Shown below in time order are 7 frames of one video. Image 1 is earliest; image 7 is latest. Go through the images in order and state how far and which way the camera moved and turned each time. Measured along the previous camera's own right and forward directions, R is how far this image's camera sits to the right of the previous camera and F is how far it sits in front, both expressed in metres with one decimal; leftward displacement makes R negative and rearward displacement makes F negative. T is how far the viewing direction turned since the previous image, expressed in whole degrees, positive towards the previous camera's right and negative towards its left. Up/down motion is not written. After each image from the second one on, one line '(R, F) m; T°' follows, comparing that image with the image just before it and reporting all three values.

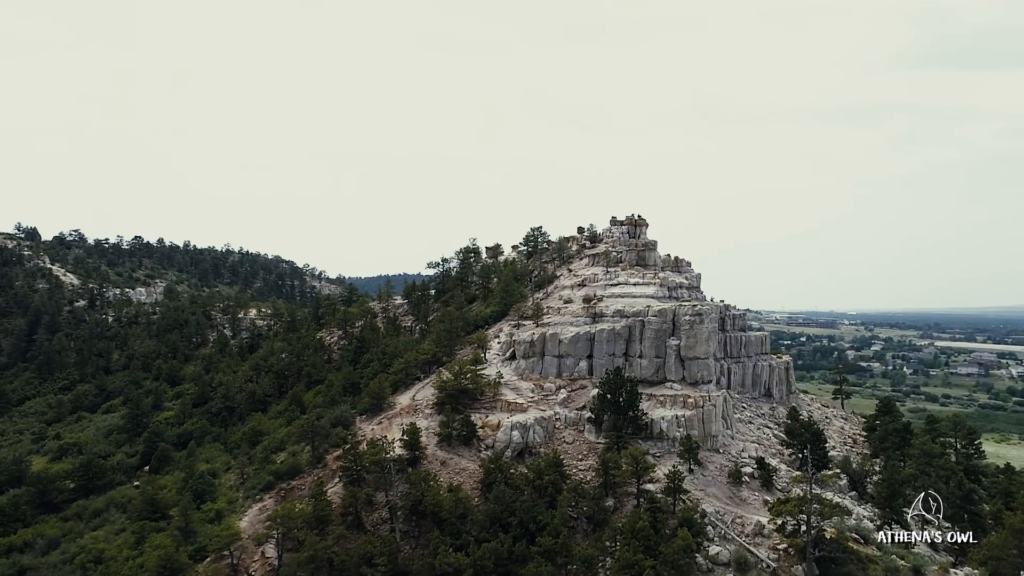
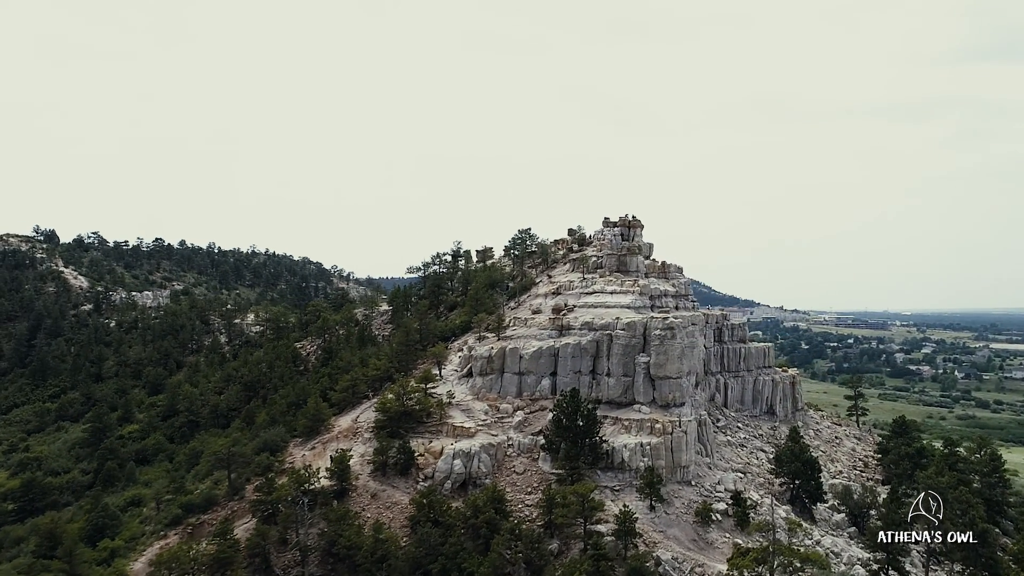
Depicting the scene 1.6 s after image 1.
(+5.0, +5.4) m; -3°
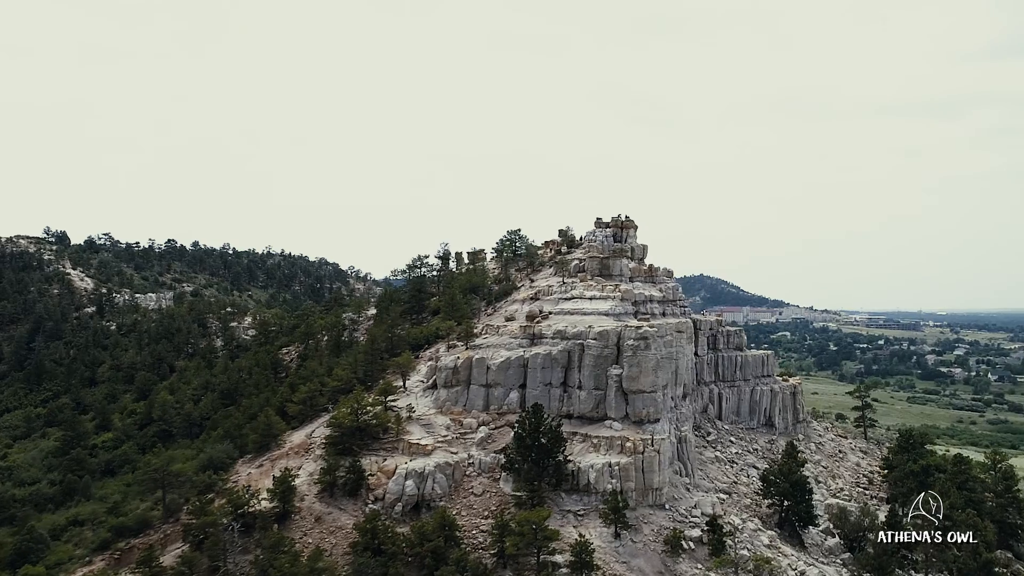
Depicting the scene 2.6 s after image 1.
(+3.2, +3.3) m; -2°
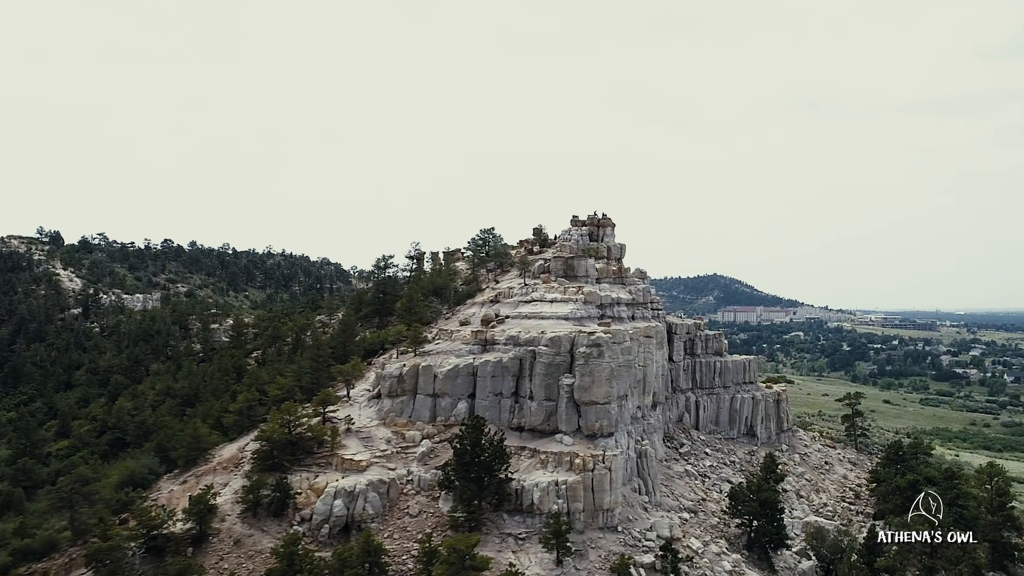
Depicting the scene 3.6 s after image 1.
(+3.1, +3.2) m; -1°
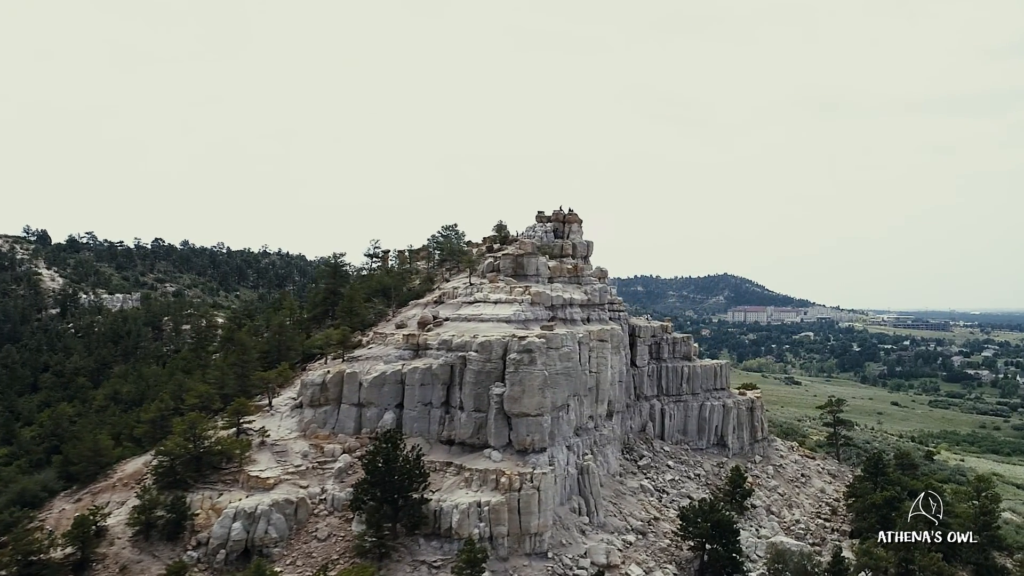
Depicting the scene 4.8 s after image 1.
(+3.5, +3.6) m; -1°
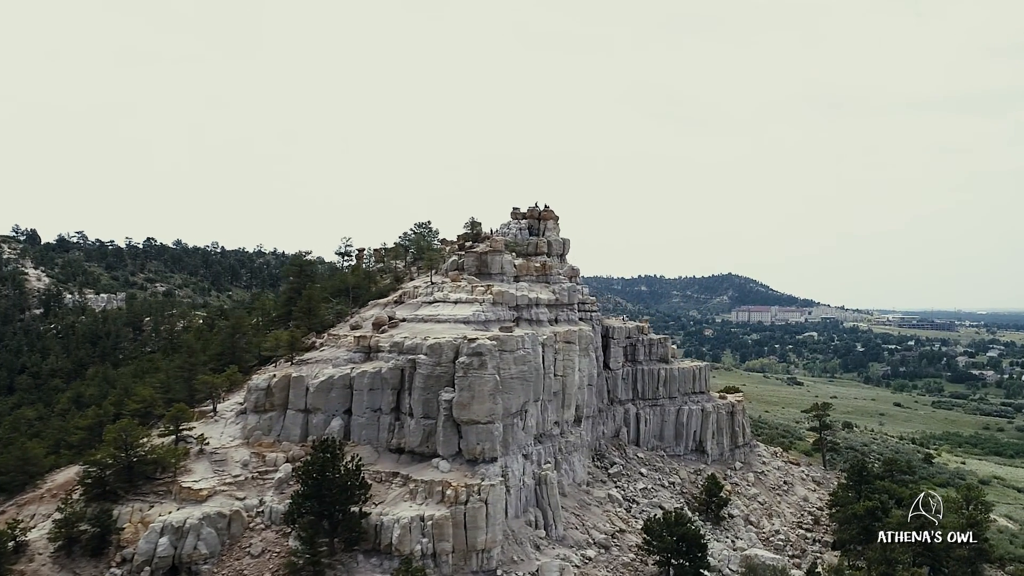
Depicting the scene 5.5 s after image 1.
(+2.0, +2.2) m; 0°
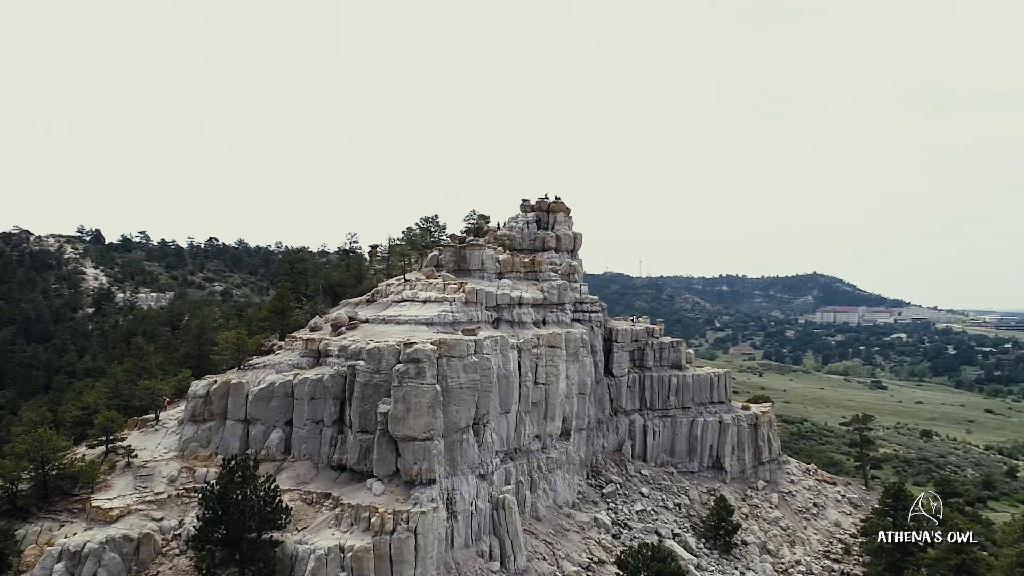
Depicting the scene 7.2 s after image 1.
(+4.4, +4.5) m; -5°
